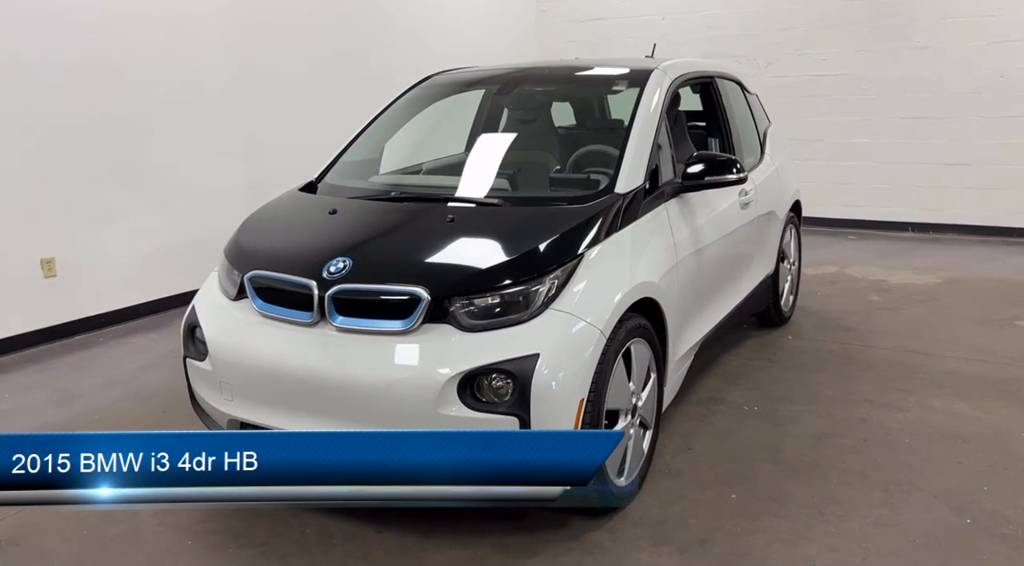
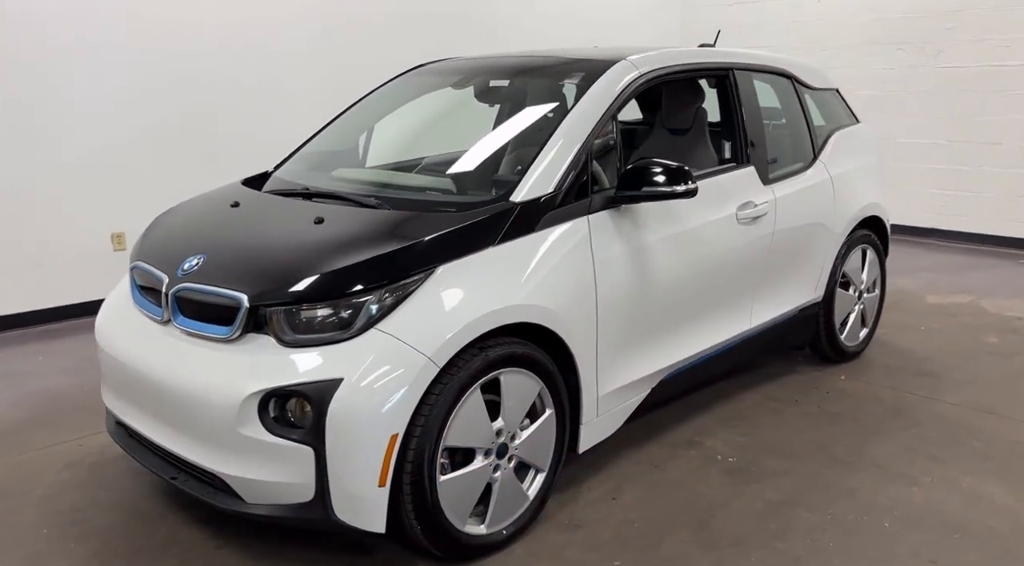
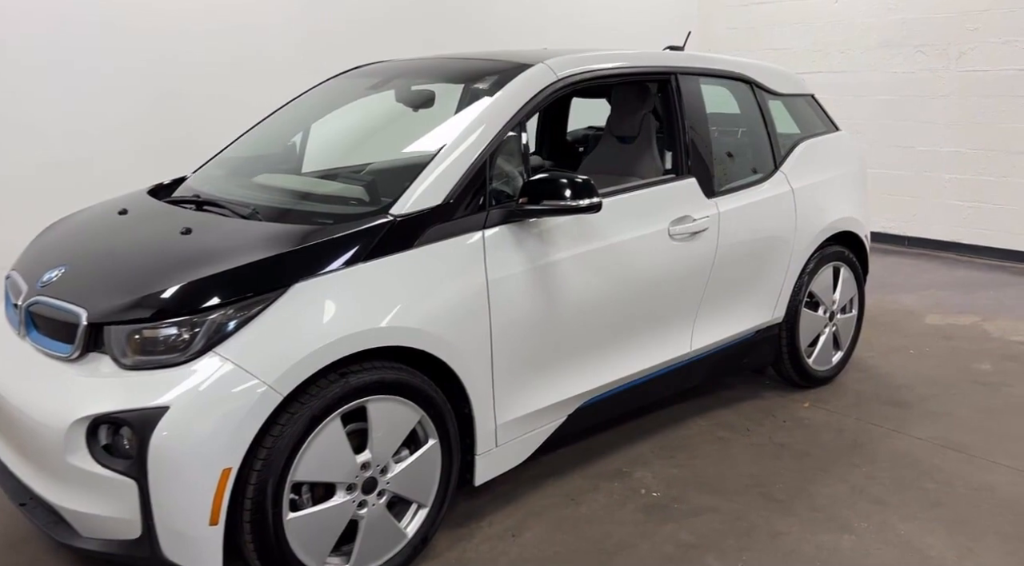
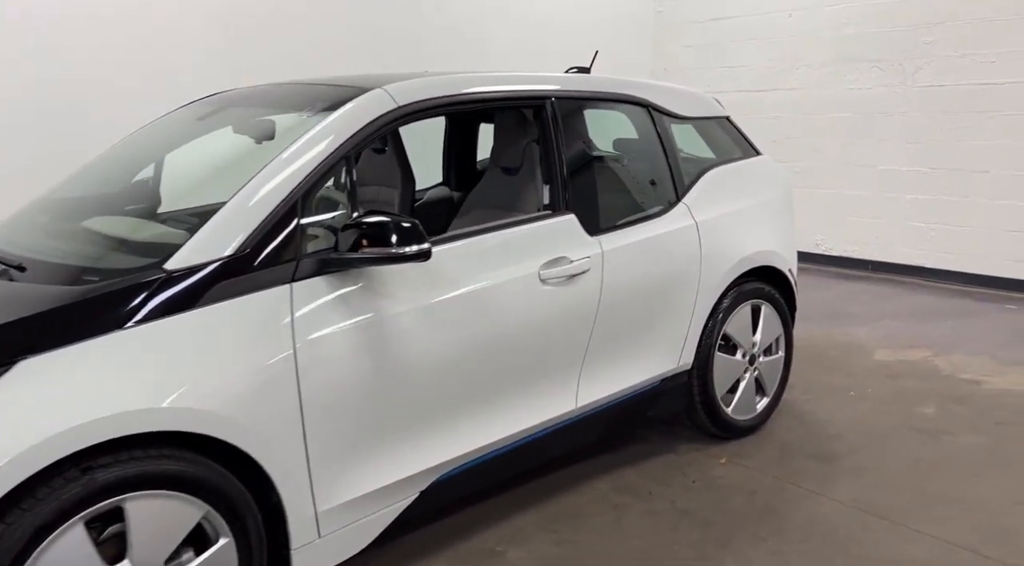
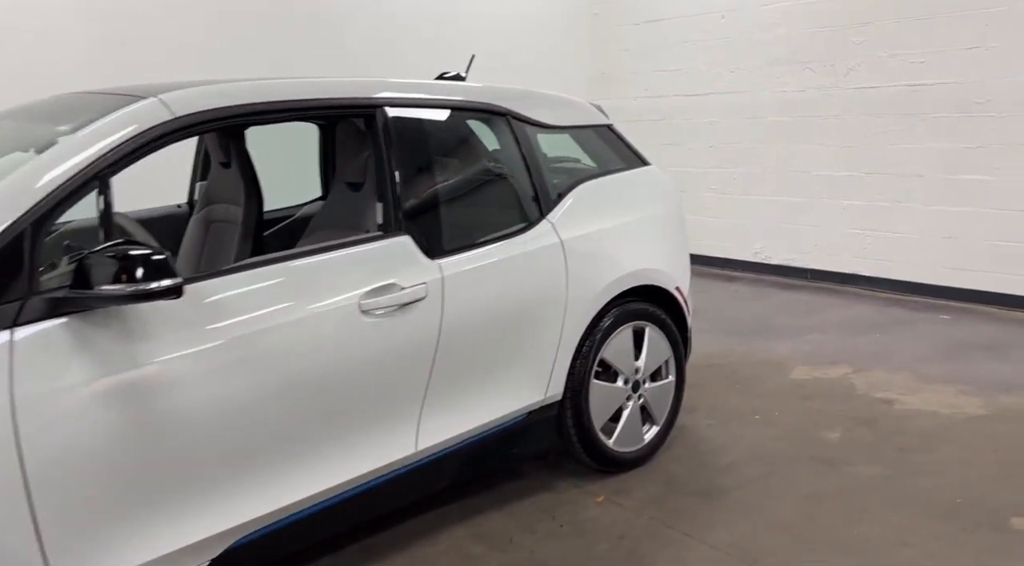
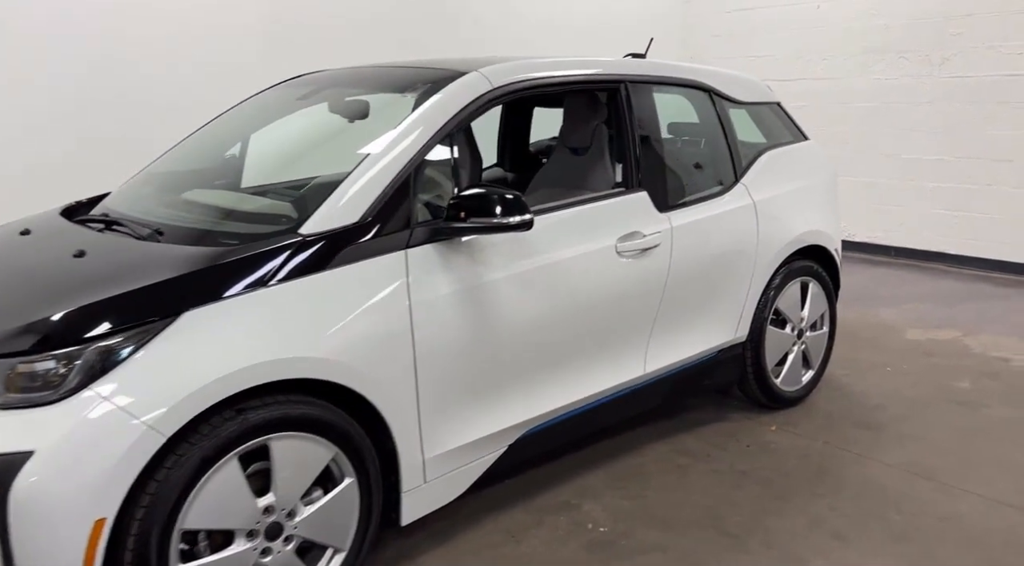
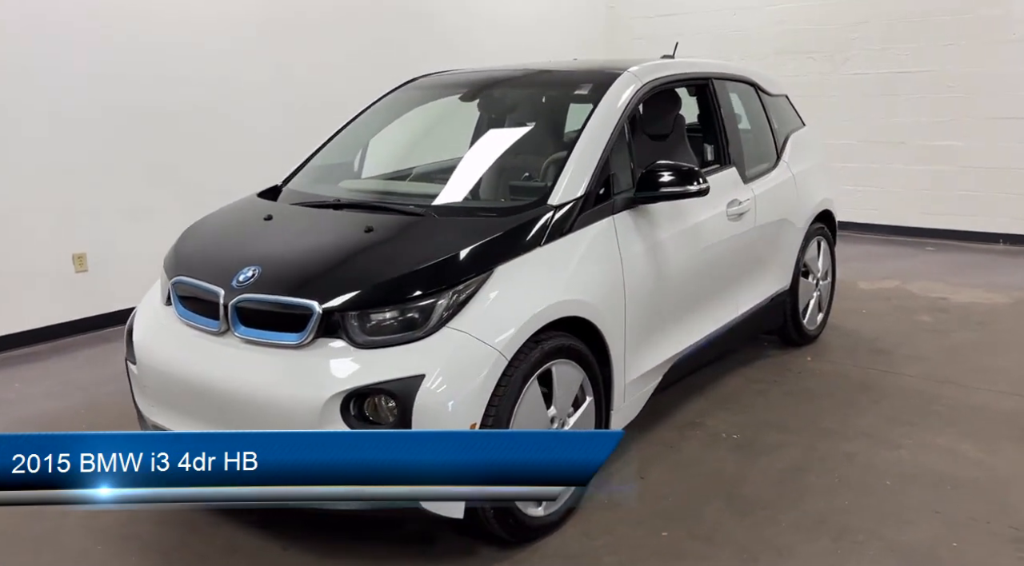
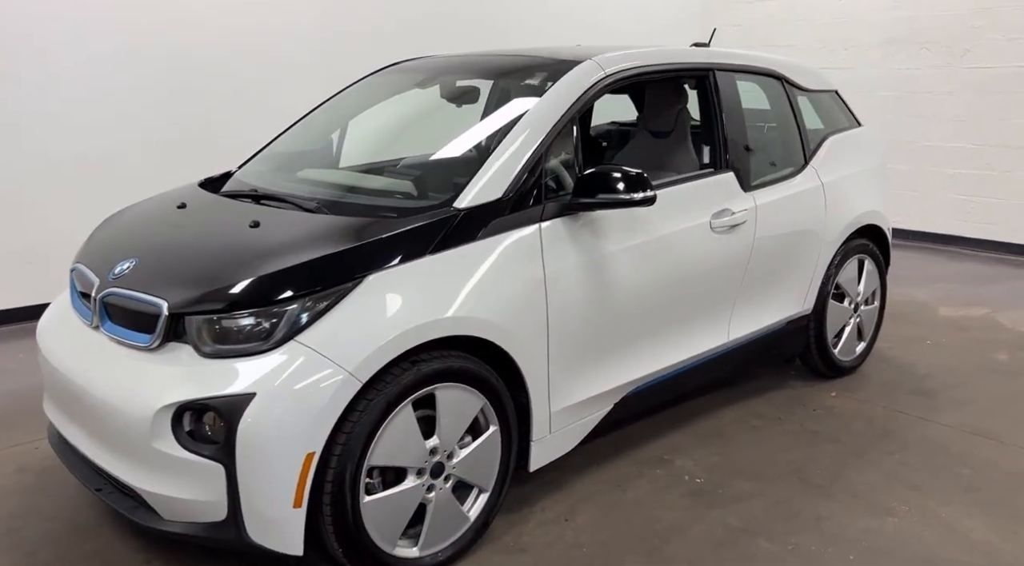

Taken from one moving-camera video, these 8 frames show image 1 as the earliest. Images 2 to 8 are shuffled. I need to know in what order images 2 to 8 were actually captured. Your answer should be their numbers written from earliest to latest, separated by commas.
7, 2, 8, 3, 6, 4, 5
